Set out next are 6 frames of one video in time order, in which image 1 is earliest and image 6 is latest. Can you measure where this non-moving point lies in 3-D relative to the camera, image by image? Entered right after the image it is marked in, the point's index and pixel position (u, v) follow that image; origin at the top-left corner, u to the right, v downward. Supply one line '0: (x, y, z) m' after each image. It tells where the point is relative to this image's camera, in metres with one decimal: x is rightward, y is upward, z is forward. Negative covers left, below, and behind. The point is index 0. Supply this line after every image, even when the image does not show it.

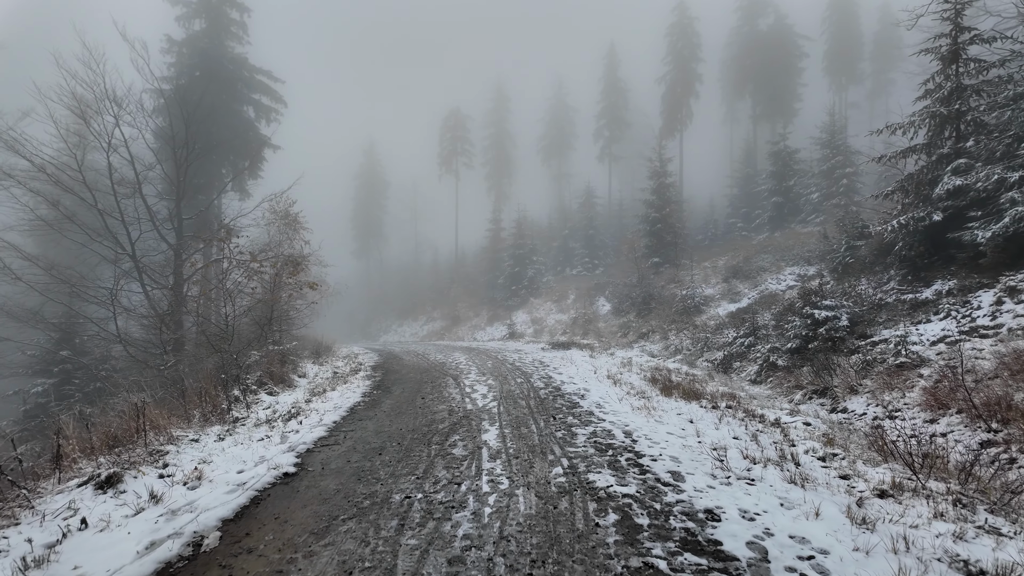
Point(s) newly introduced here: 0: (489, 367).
0: (-0.5, -1.7, +12.2) m
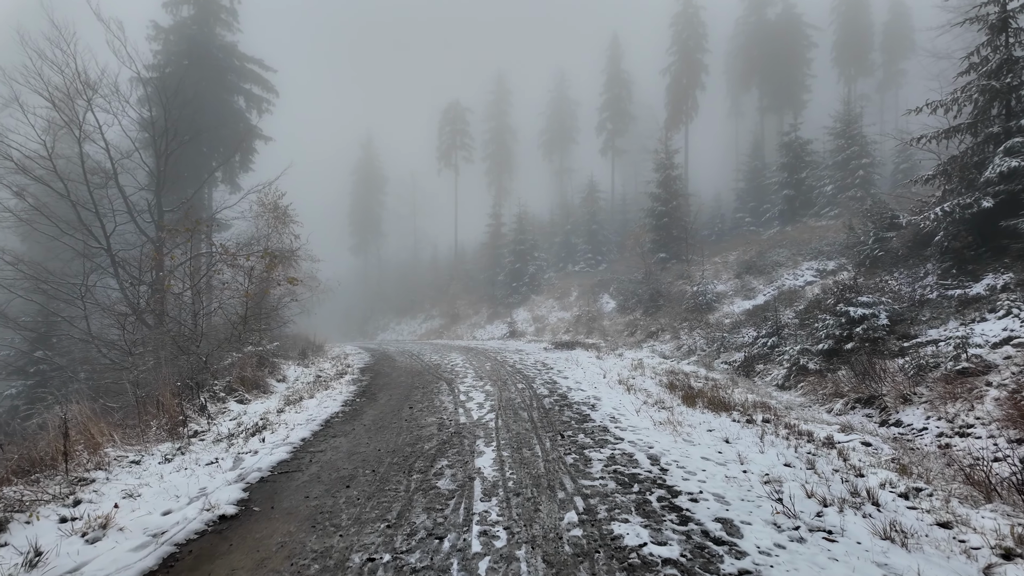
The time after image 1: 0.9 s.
0: (-0.5, -1.6, +11.1) m
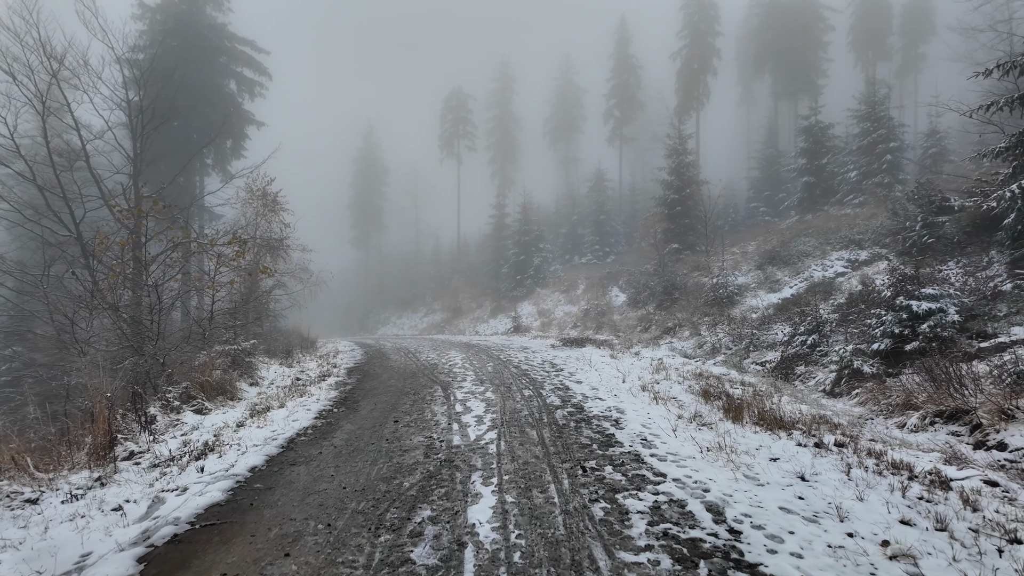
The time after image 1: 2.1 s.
0: (-0.4, -1.4, +9.9) m
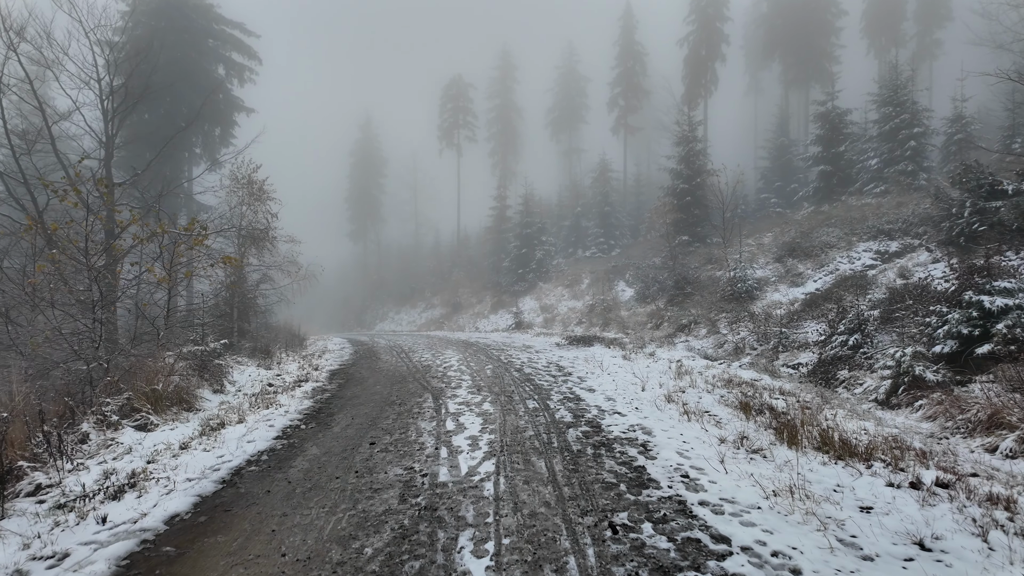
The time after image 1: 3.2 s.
0: (-0.4, -1.3, +8.7) m
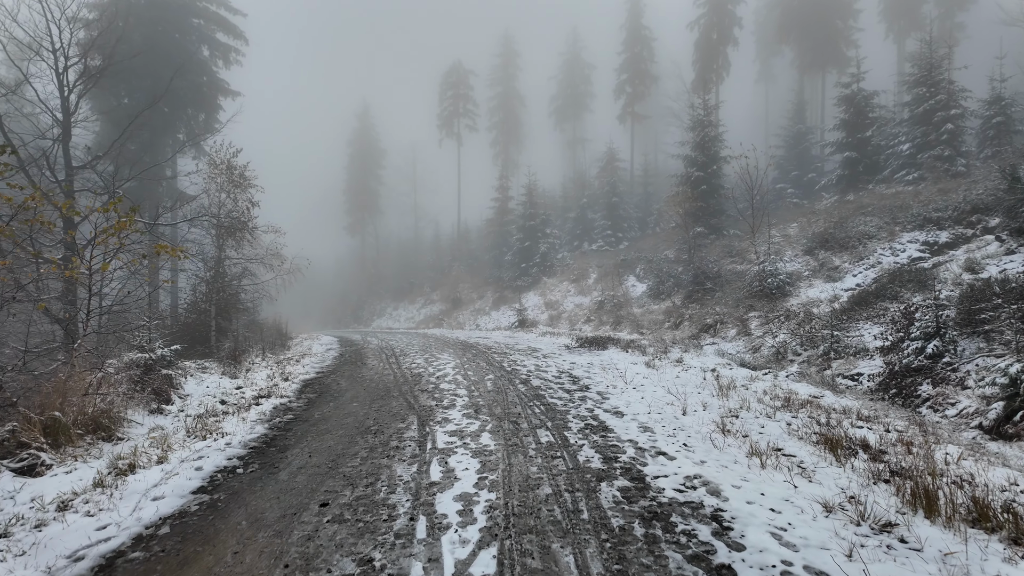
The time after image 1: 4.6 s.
0: (-0.3, -1.3, +7.2) m
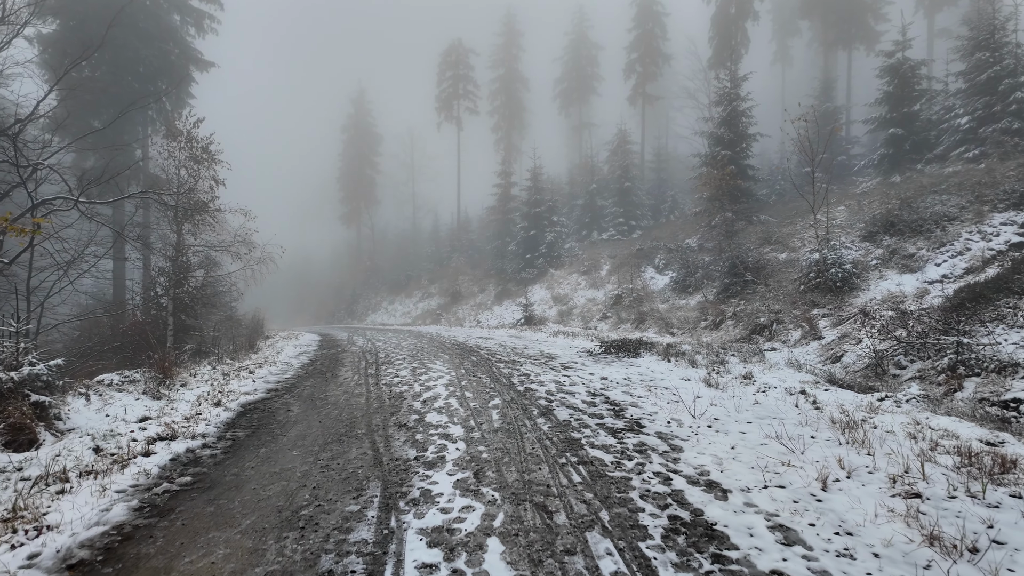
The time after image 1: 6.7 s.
0: (-0.1, -1.2, +4.9) m
